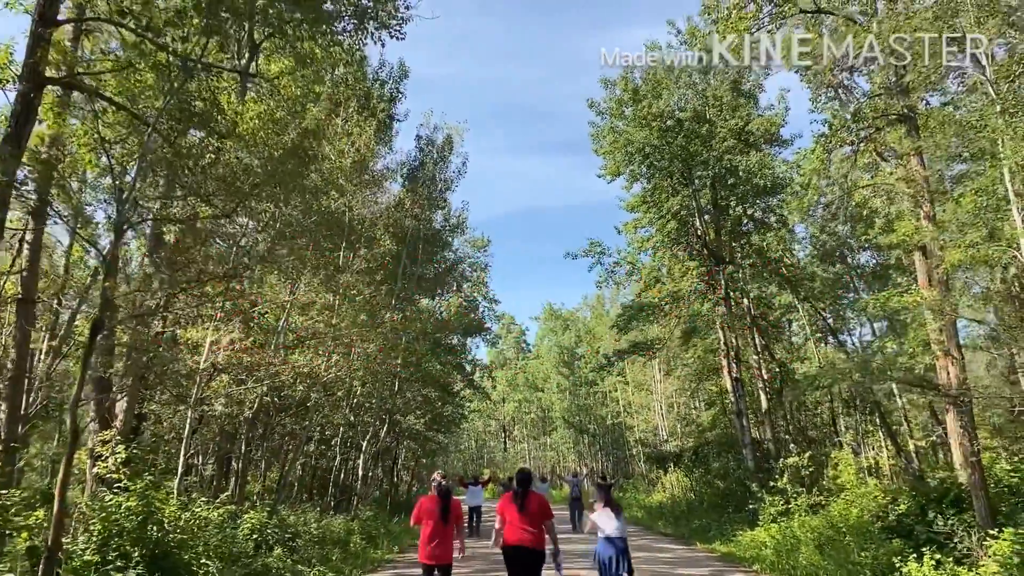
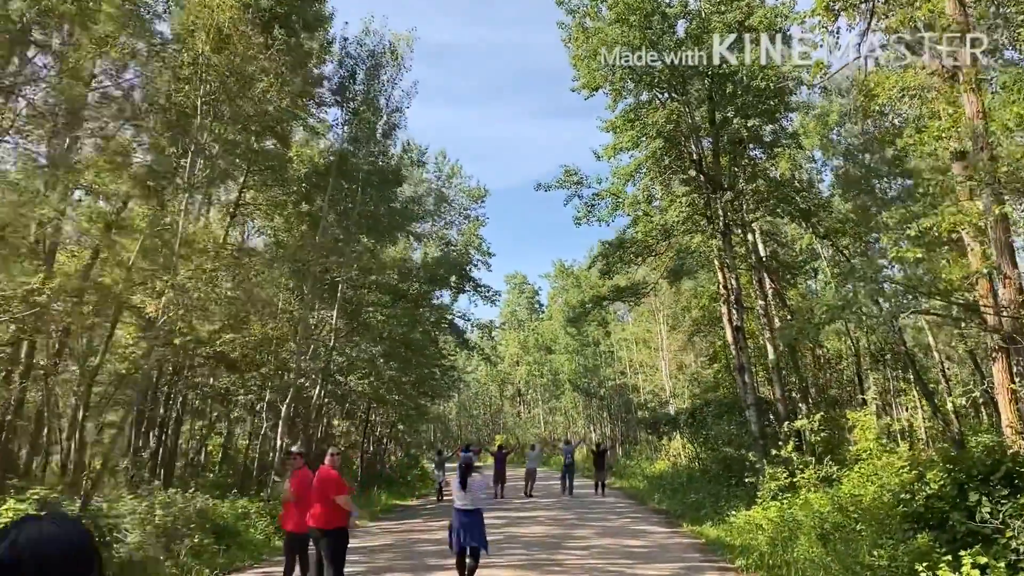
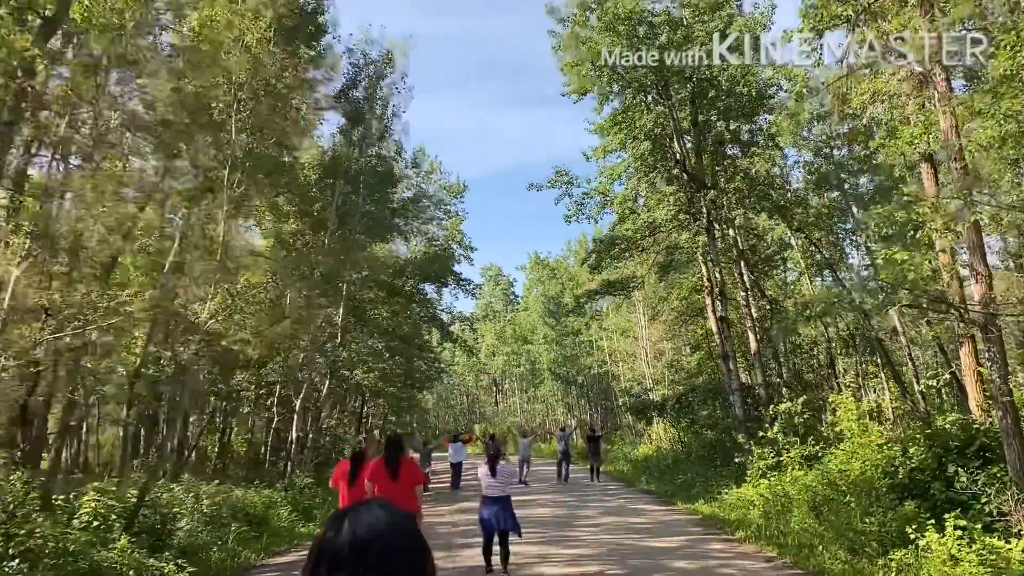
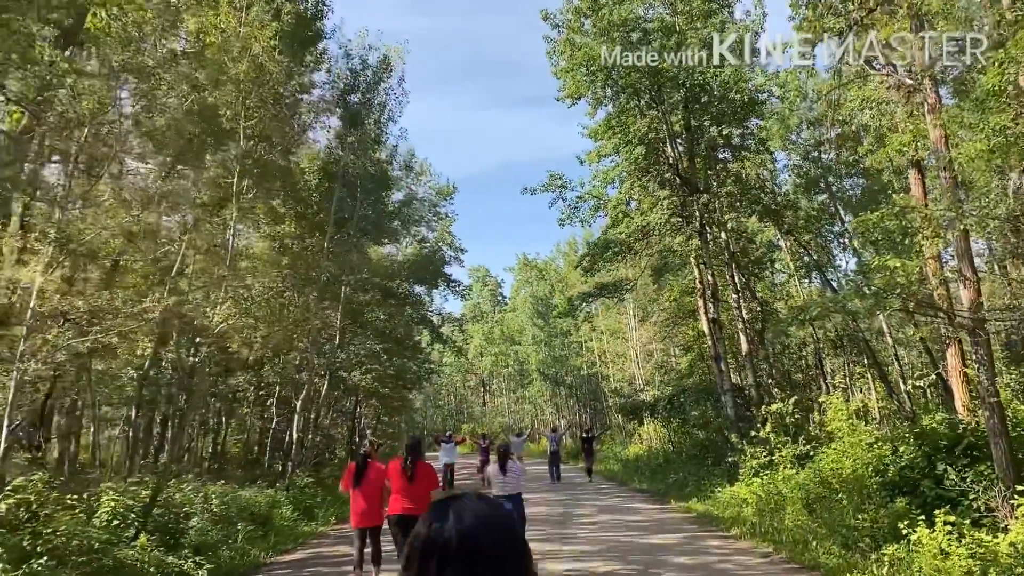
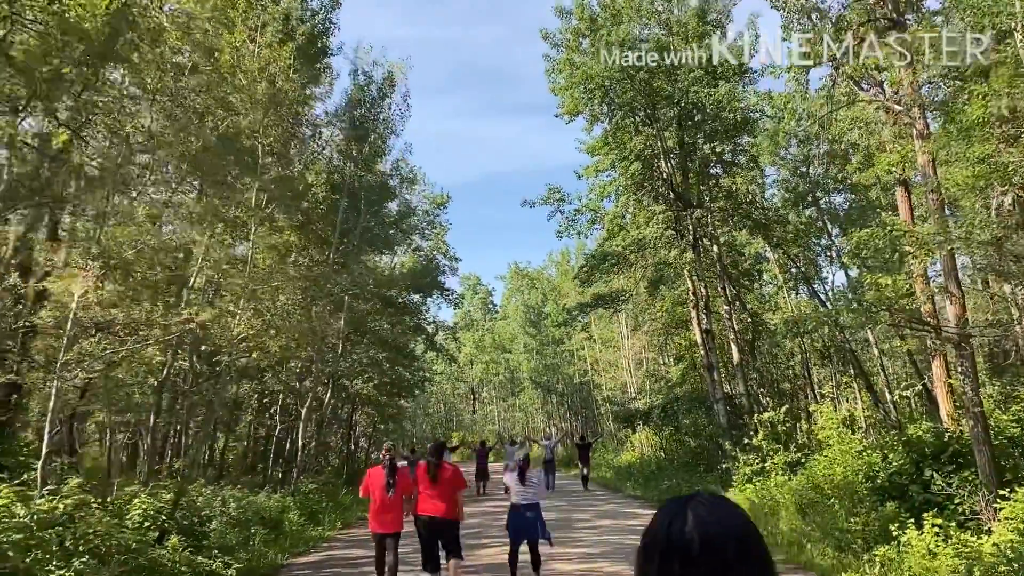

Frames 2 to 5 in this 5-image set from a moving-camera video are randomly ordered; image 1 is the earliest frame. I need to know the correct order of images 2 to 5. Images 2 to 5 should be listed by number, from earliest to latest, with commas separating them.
5, 4, 3, 2
